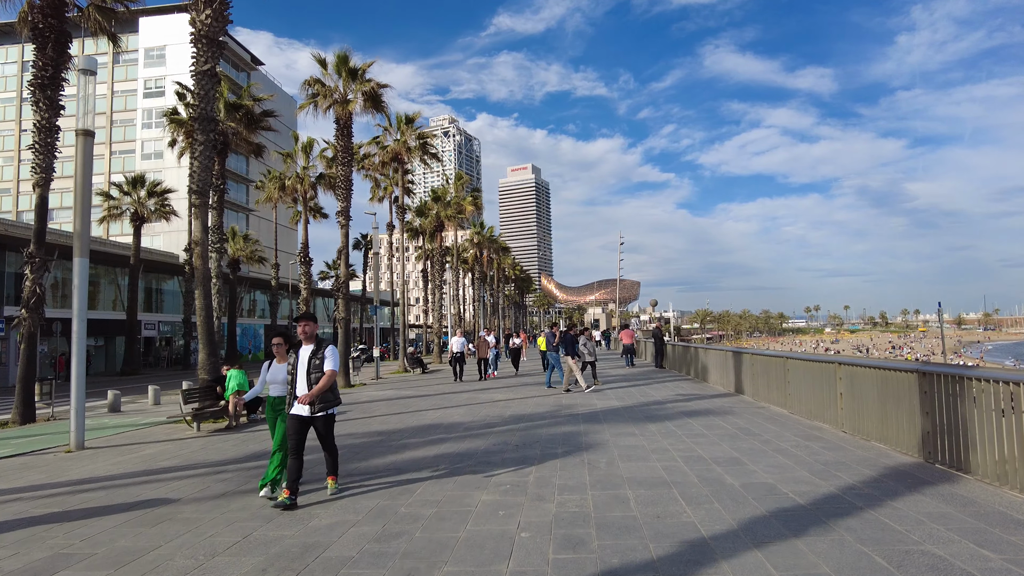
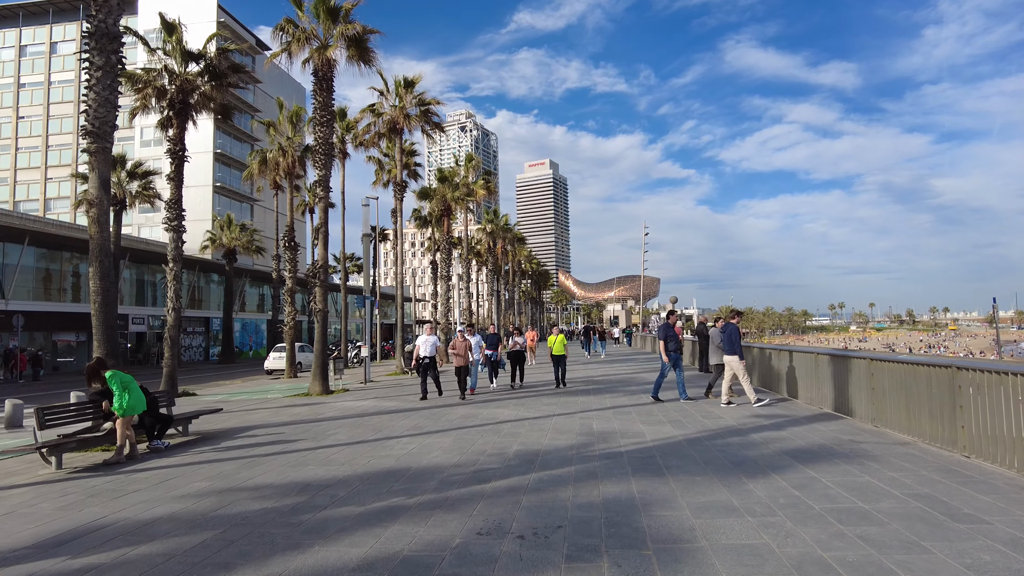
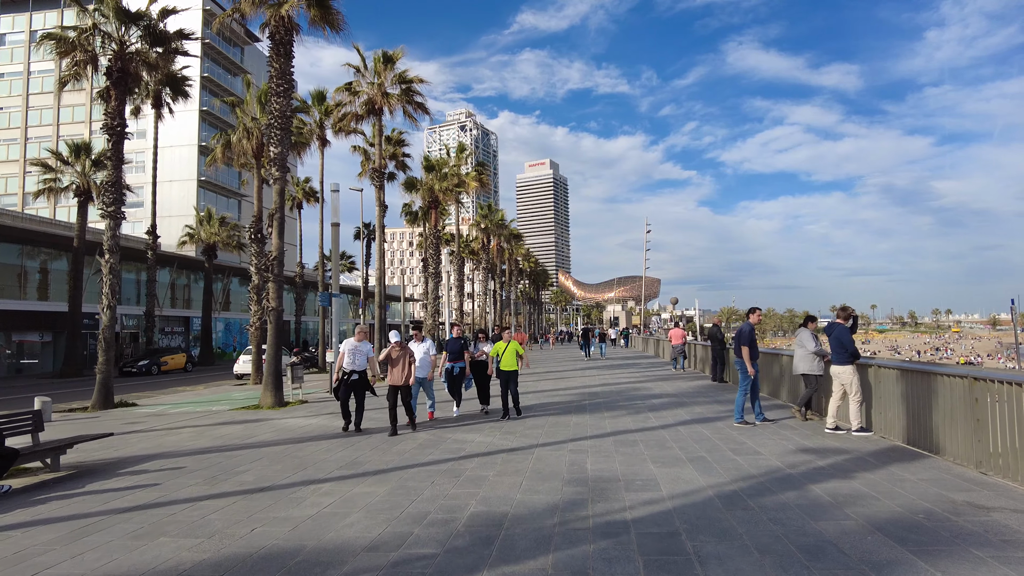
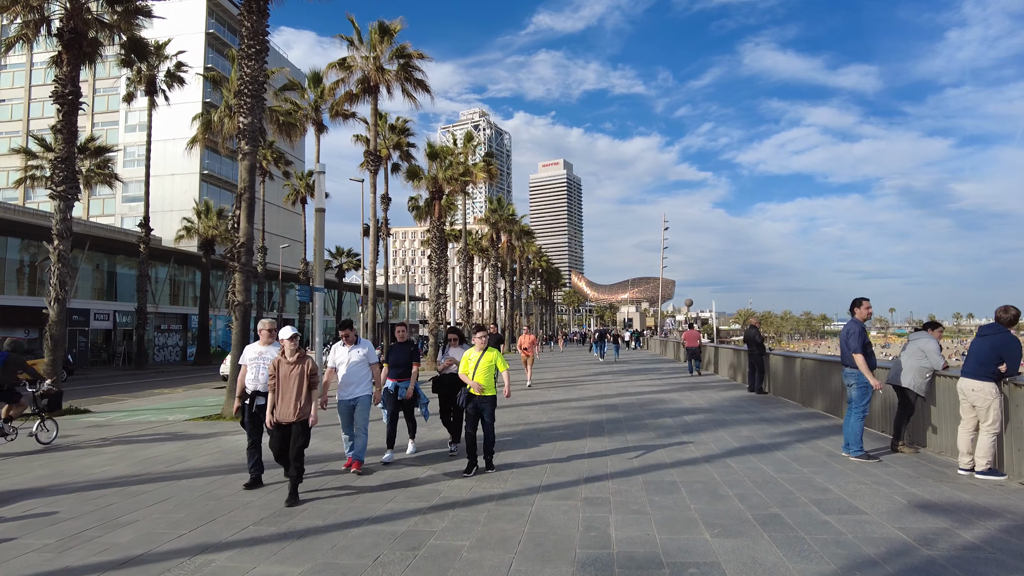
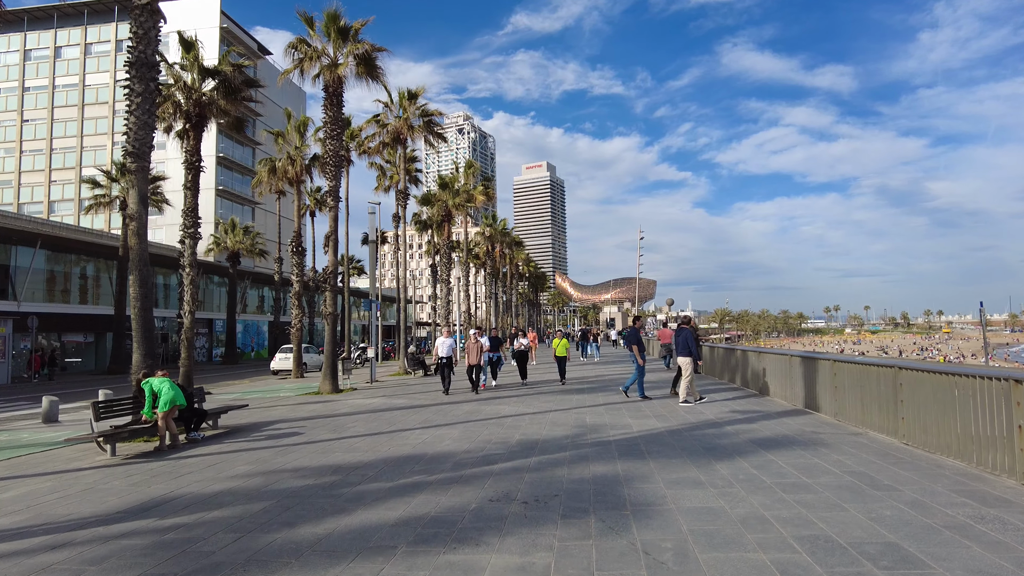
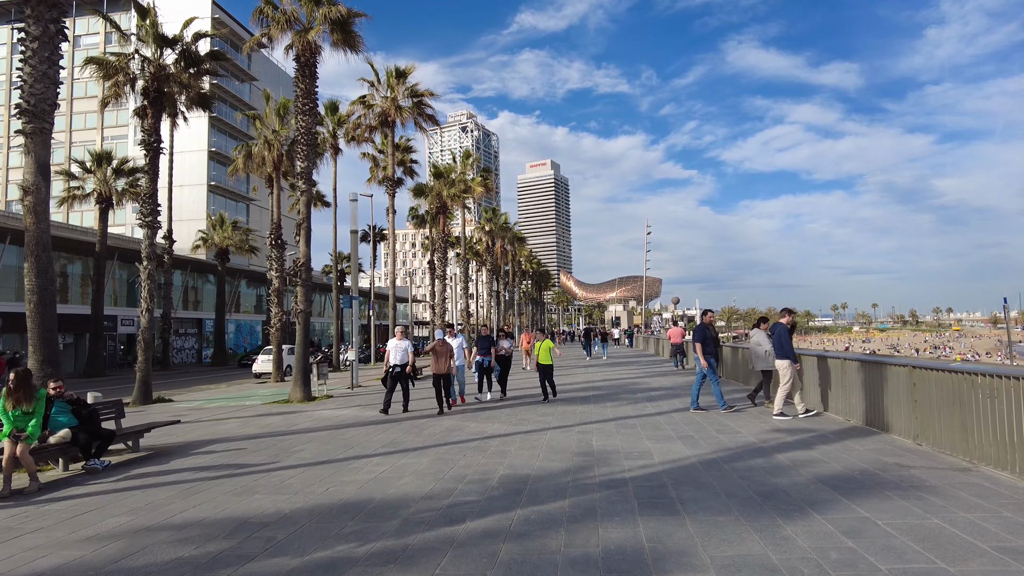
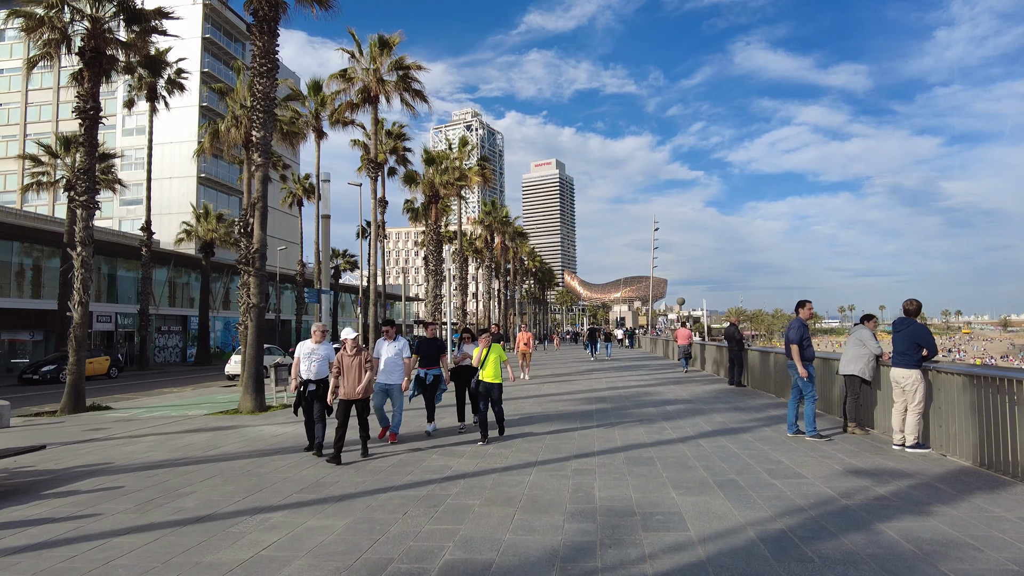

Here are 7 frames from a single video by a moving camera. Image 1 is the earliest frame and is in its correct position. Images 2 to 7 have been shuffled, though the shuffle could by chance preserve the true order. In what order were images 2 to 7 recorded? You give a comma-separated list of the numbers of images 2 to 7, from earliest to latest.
5, 2, 6, 3, 7, 4
